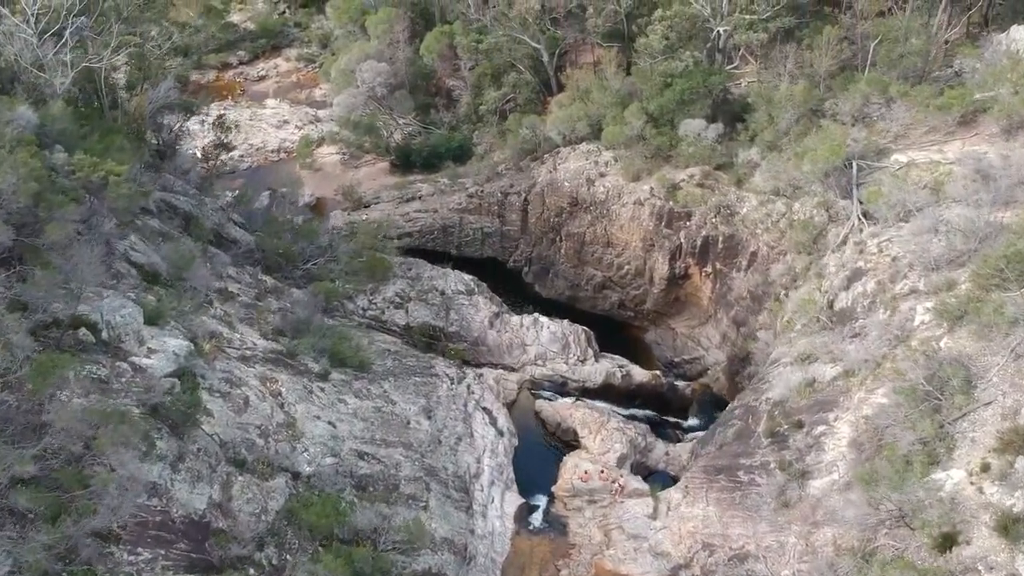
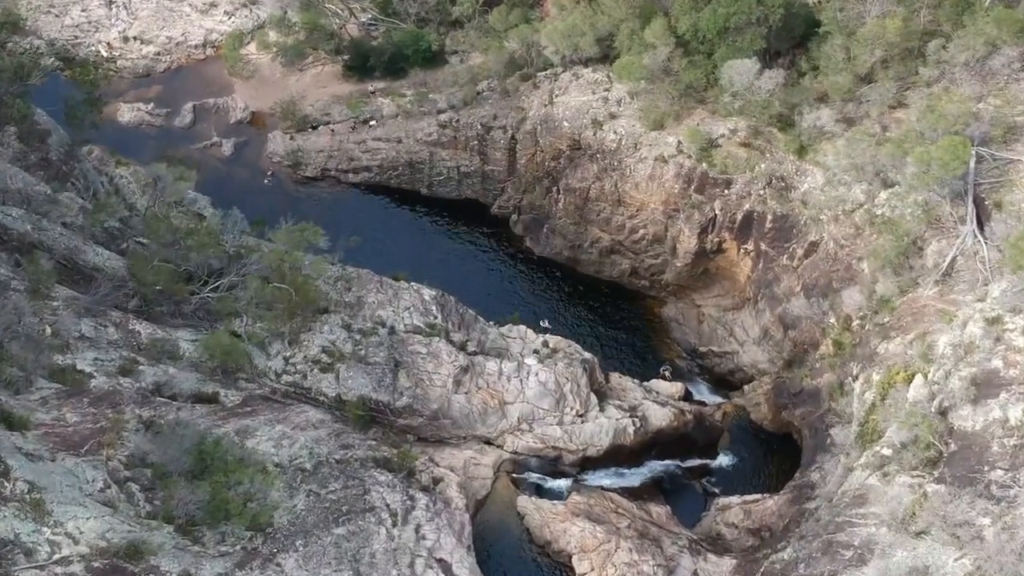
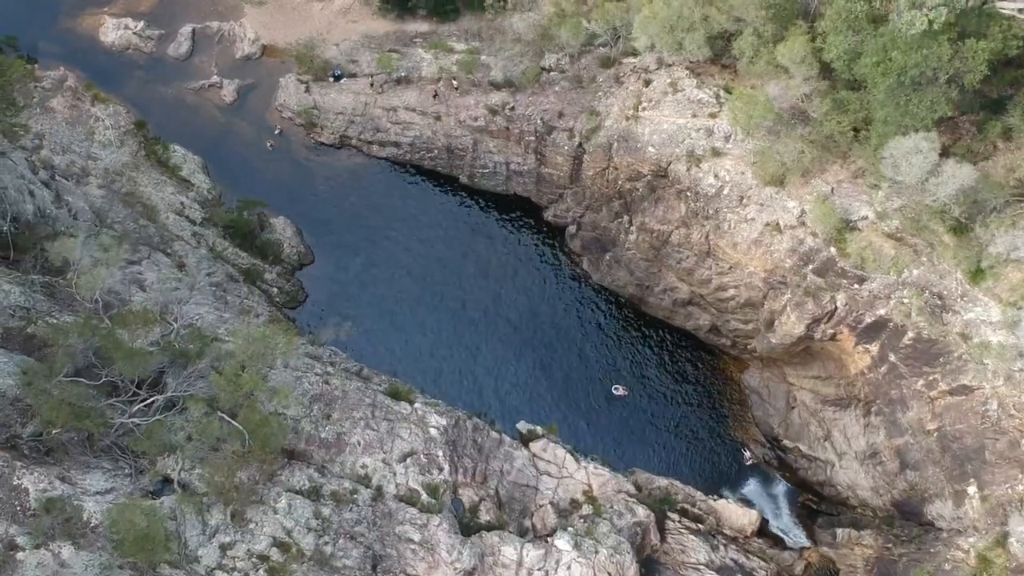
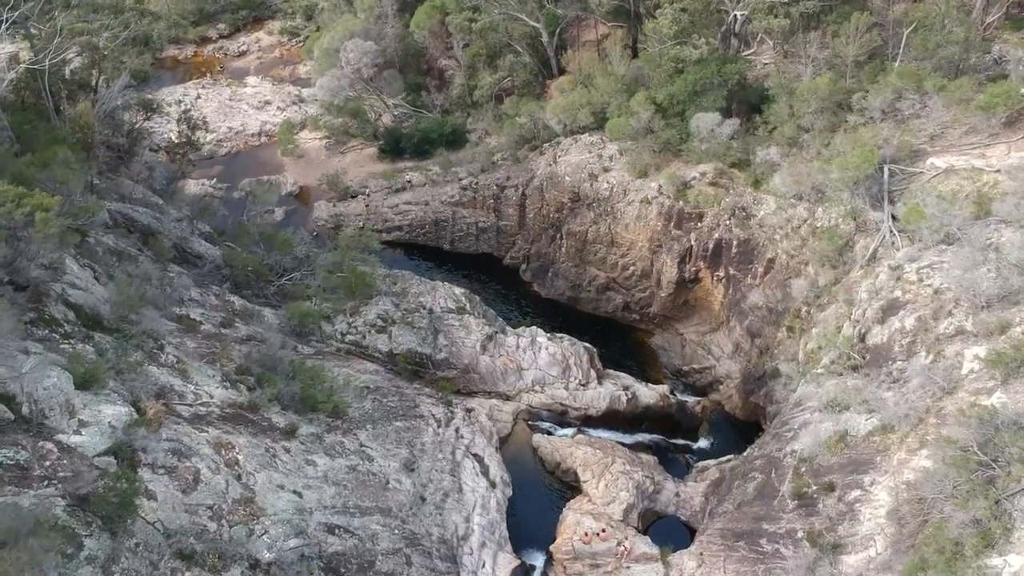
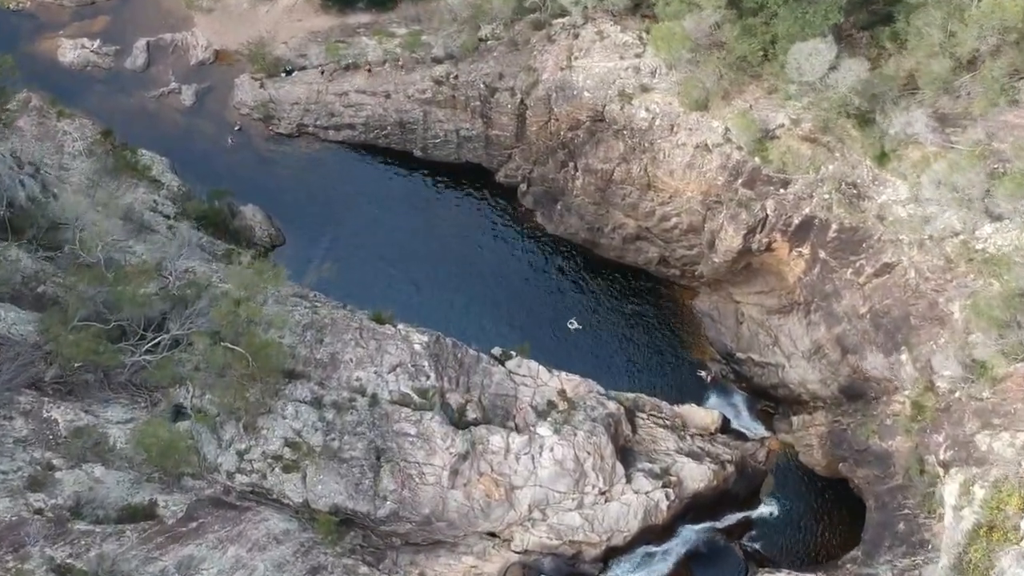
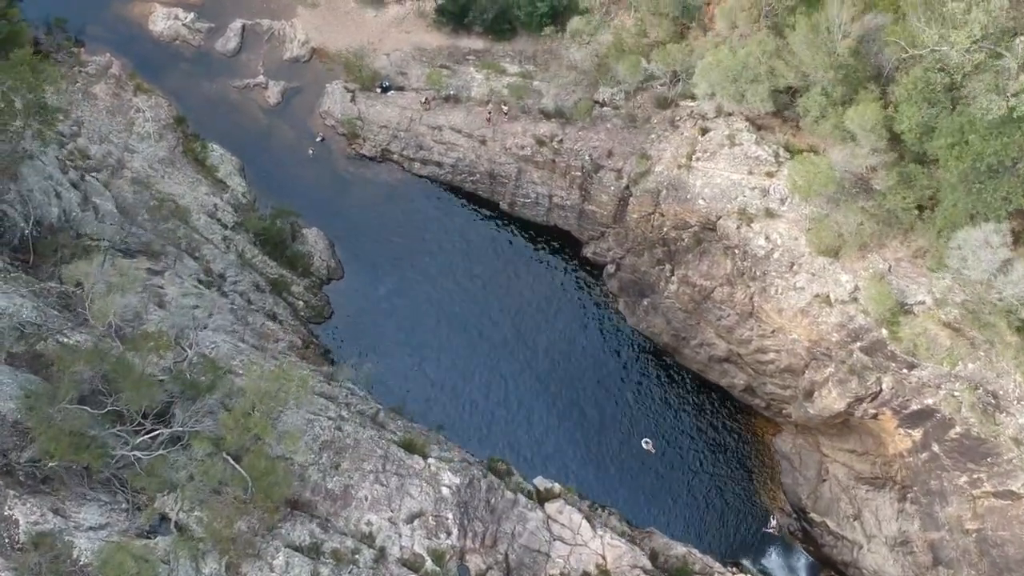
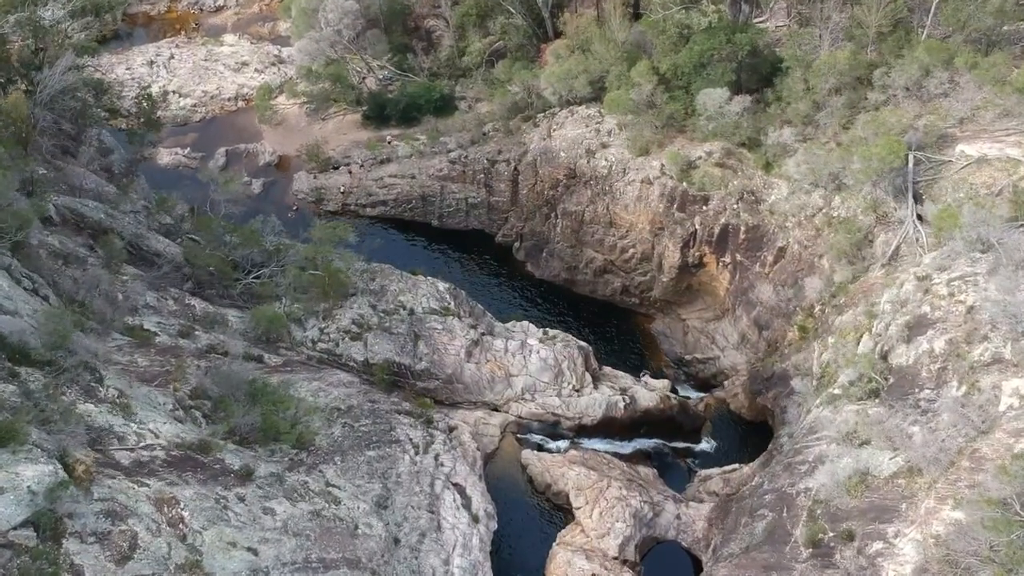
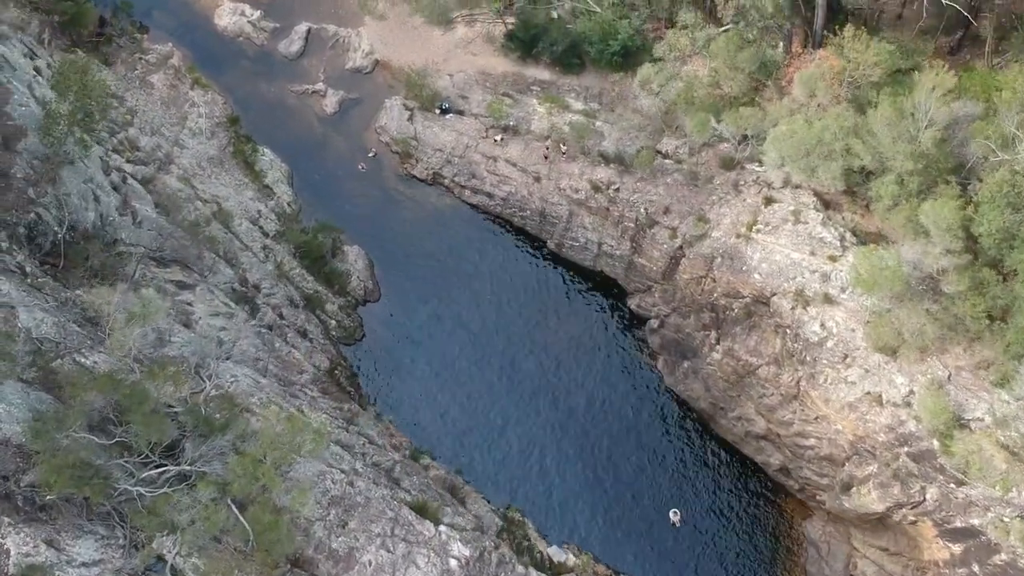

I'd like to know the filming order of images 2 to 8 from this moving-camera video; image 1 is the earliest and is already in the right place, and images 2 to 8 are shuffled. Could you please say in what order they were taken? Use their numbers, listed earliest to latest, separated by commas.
4, 7, 2, 5, 3, 6, 8
